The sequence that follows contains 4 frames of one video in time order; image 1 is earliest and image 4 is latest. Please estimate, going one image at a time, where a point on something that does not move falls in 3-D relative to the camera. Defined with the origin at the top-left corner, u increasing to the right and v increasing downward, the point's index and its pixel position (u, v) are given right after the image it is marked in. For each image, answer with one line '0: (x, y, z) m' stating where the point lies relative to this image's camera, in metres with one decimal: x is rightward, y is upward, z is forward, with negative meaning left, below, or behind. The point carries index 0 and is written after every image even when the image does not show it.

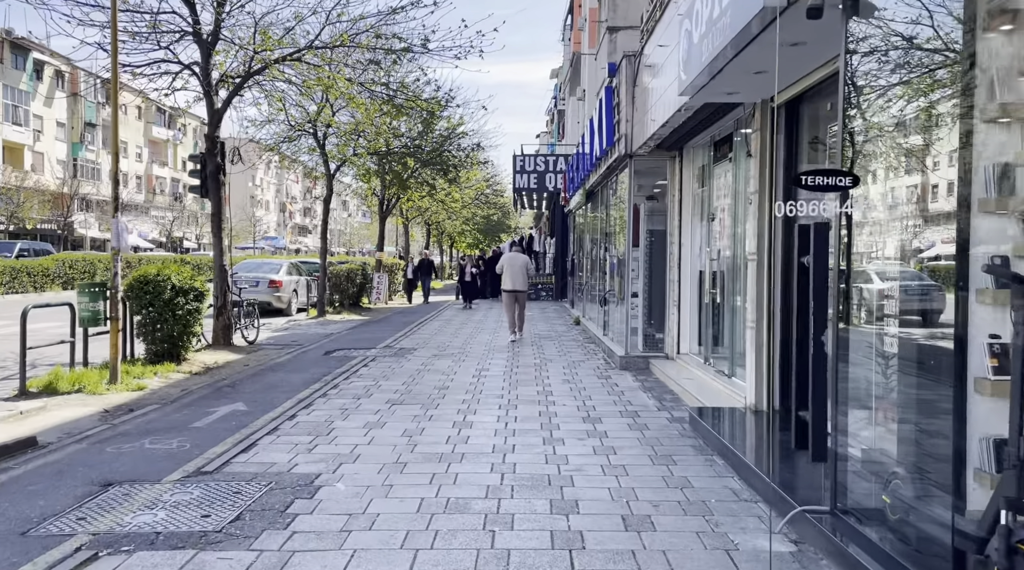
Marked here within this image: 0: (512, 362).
0: (0.0, -1.1, +12.1) m
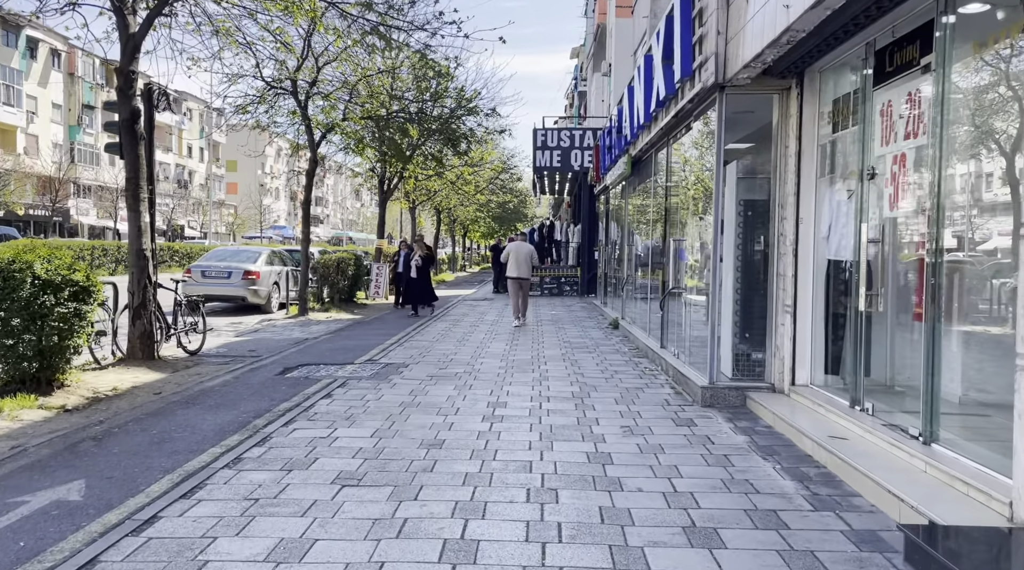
0: (+0.3, -1.0, +8.5) m
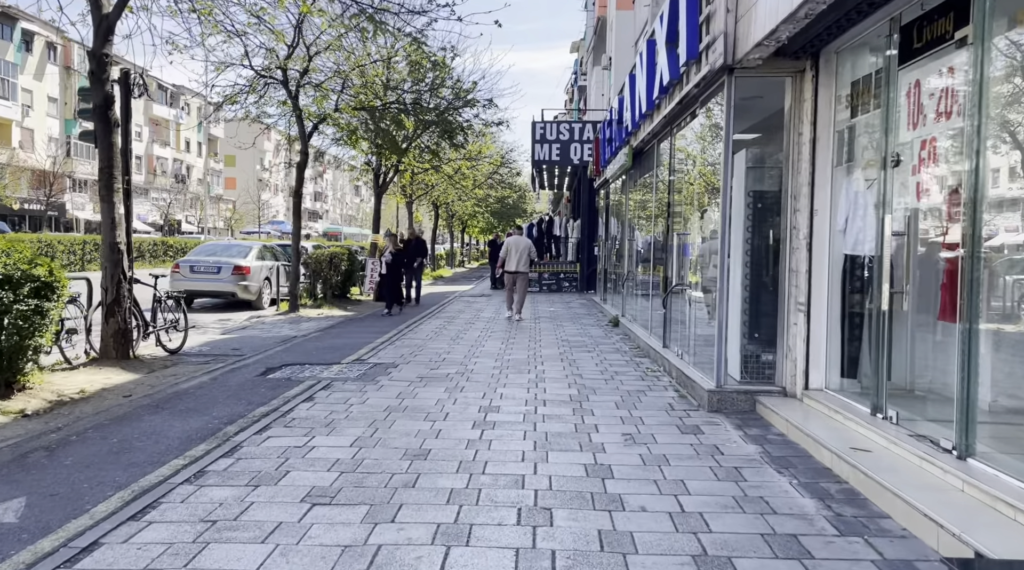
0: (+0.2, -1.0, +8.0) m
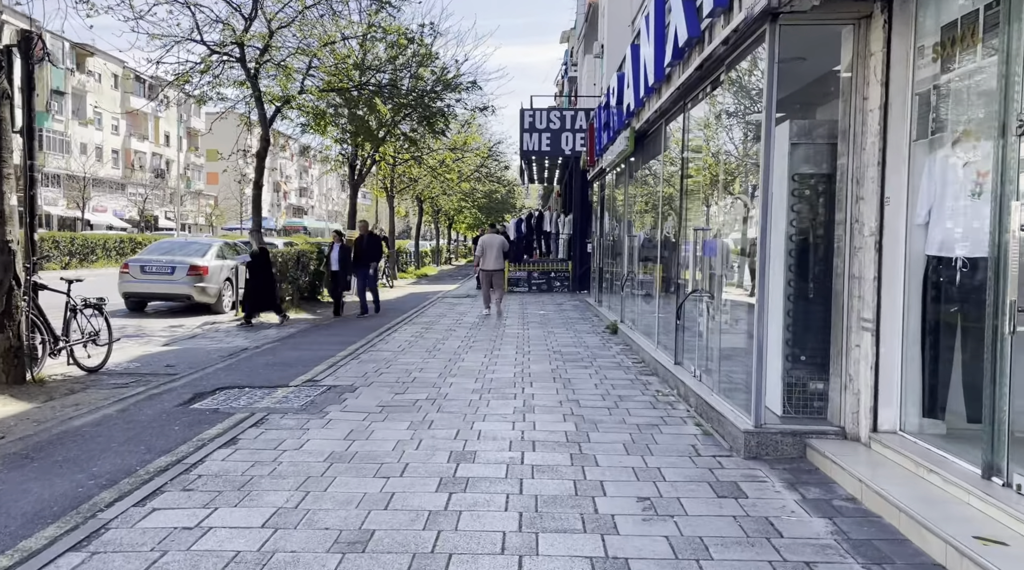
0: (+0.1, -1.1, +6.4) m
